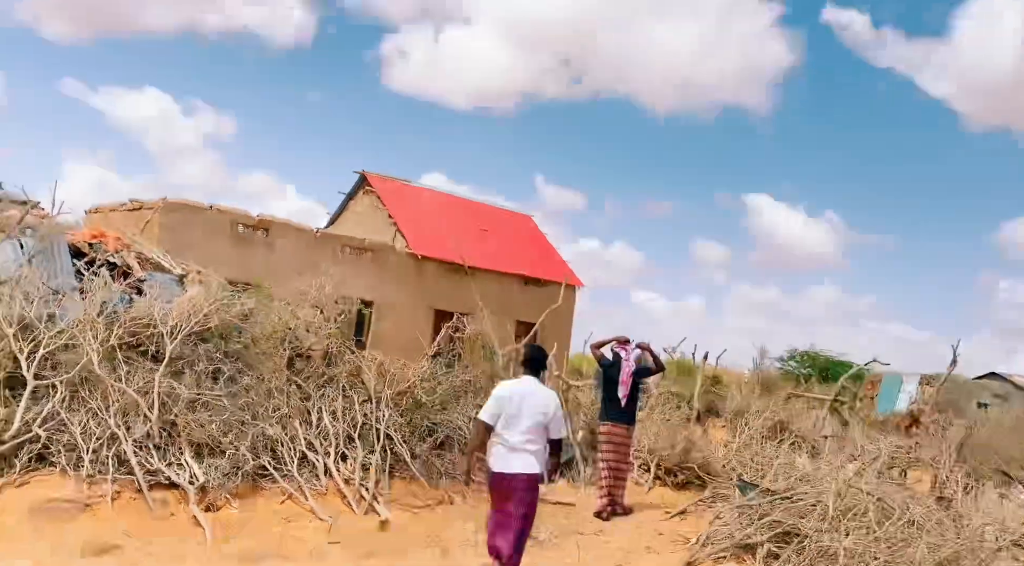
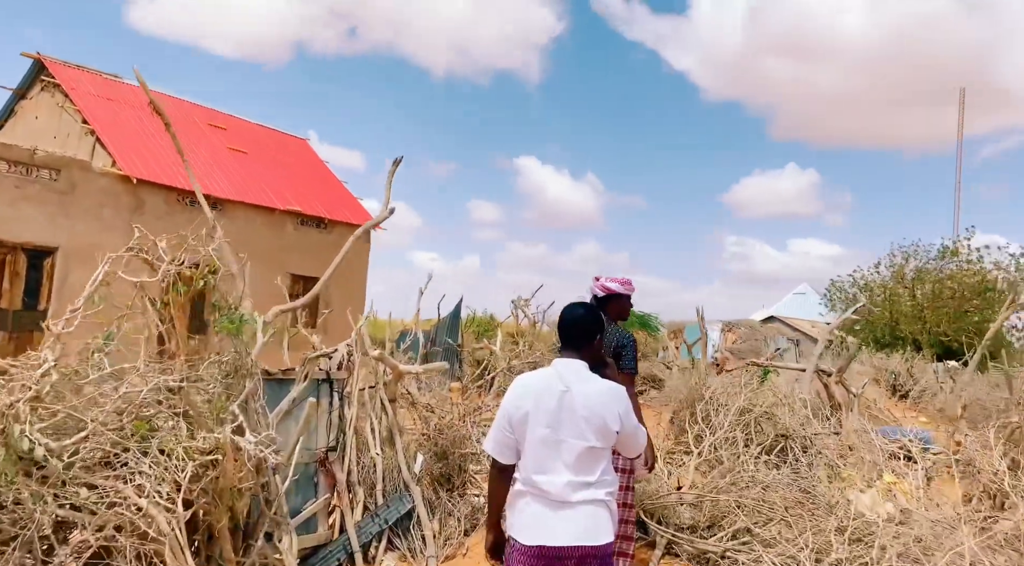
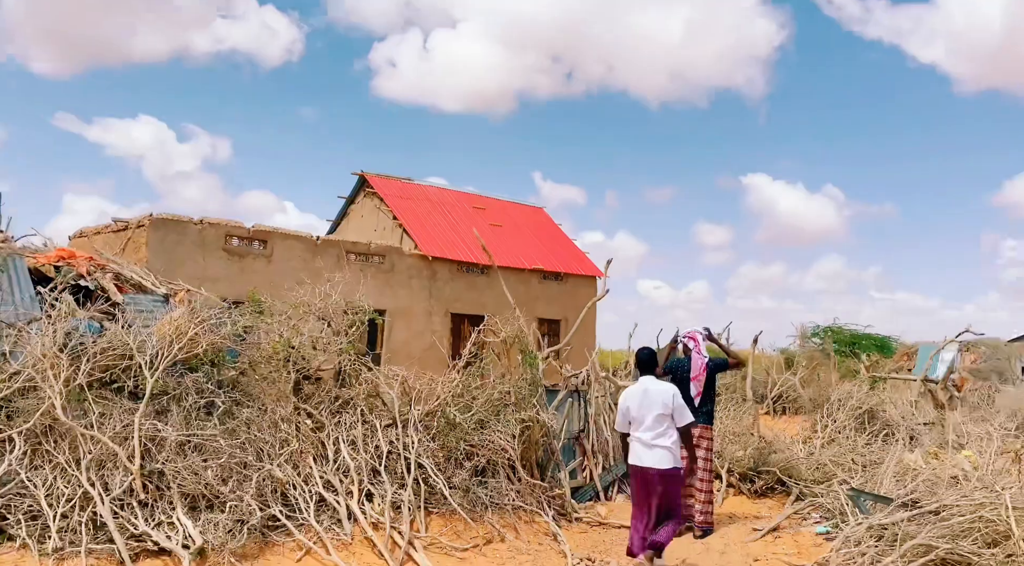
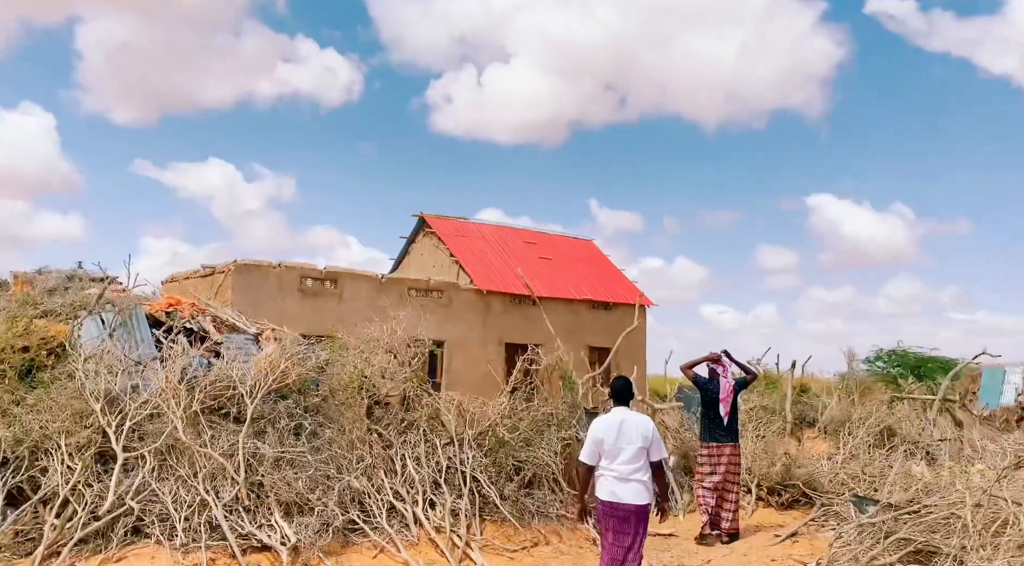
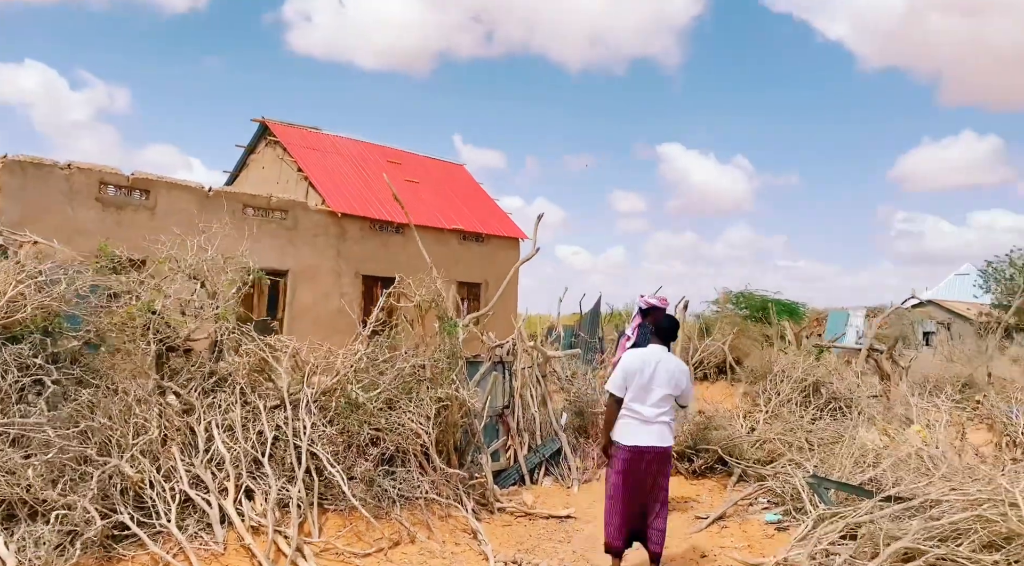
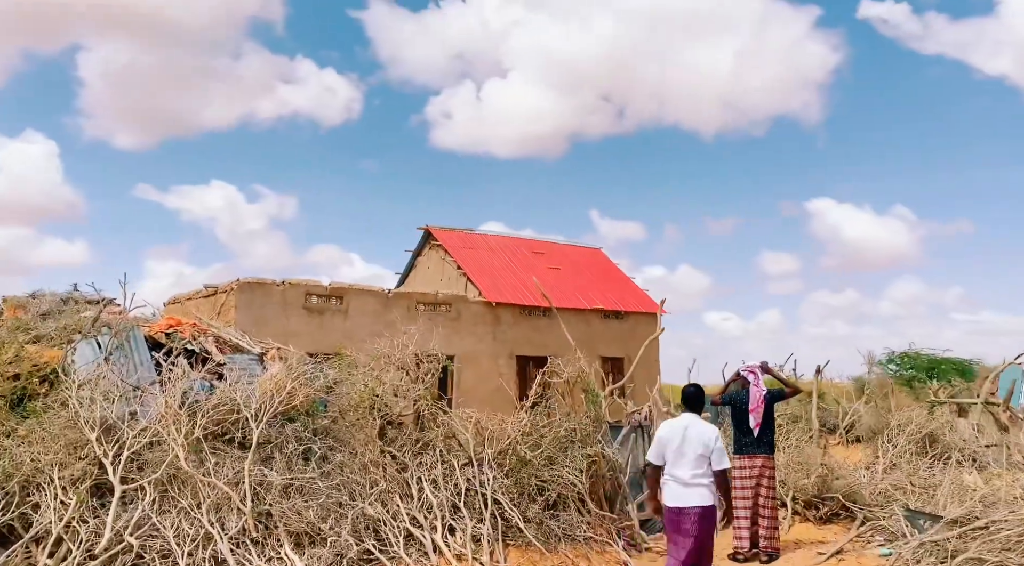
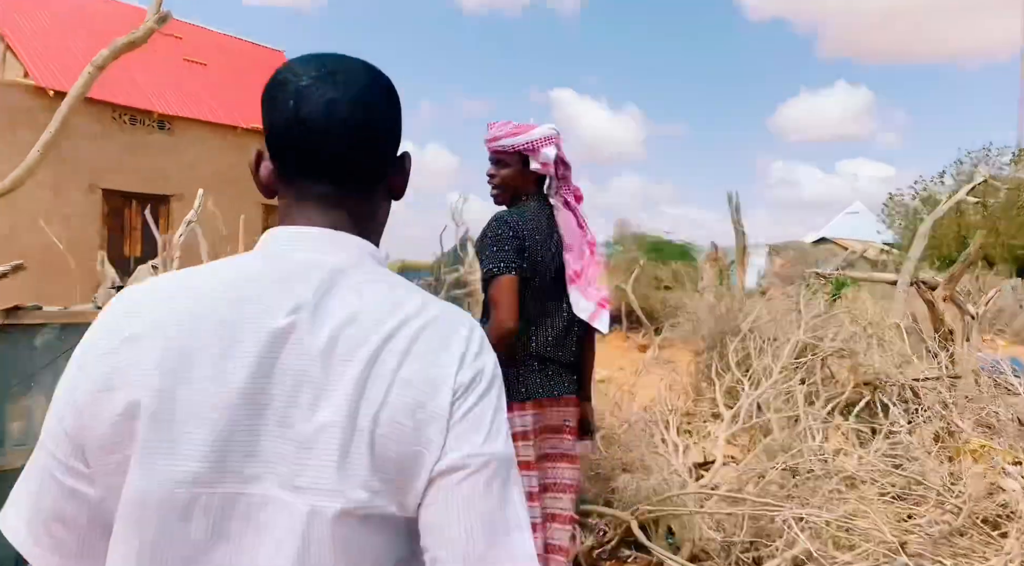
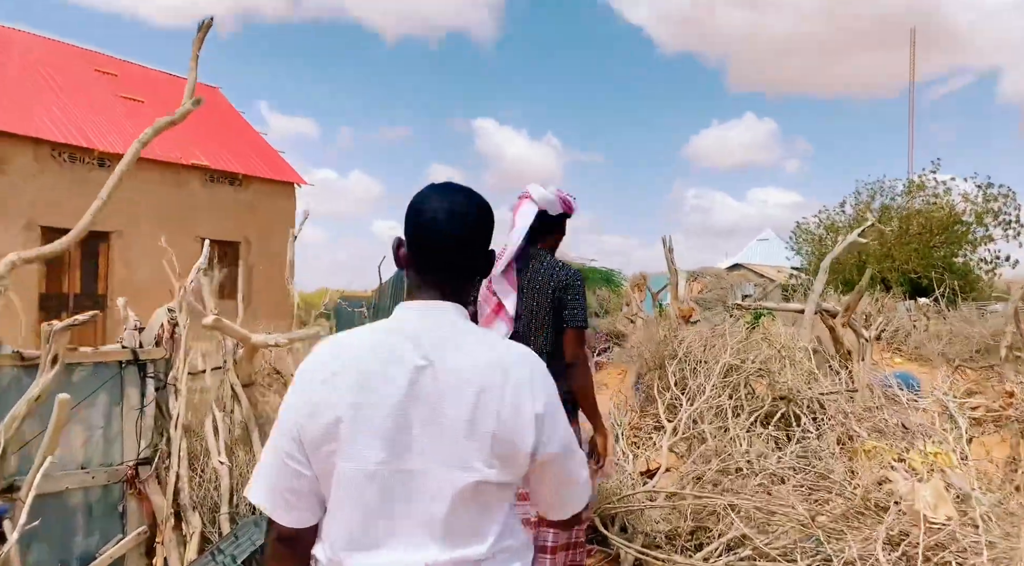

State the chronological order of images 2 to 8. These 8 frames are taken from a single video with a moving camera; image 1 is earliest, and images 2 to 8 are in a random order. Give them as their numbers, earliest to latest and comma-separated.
4, 6, 3, 5, 2, 8, 7
